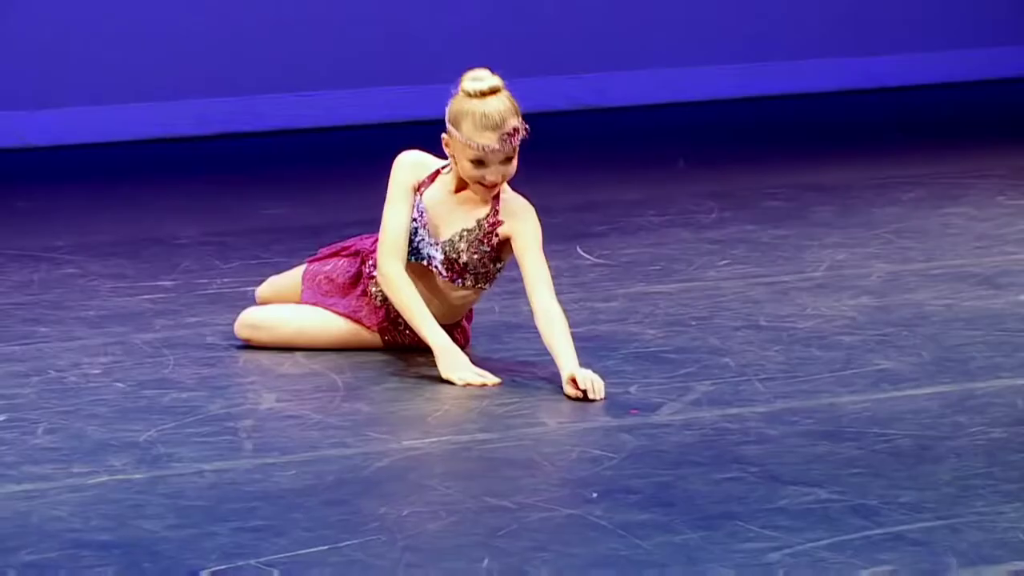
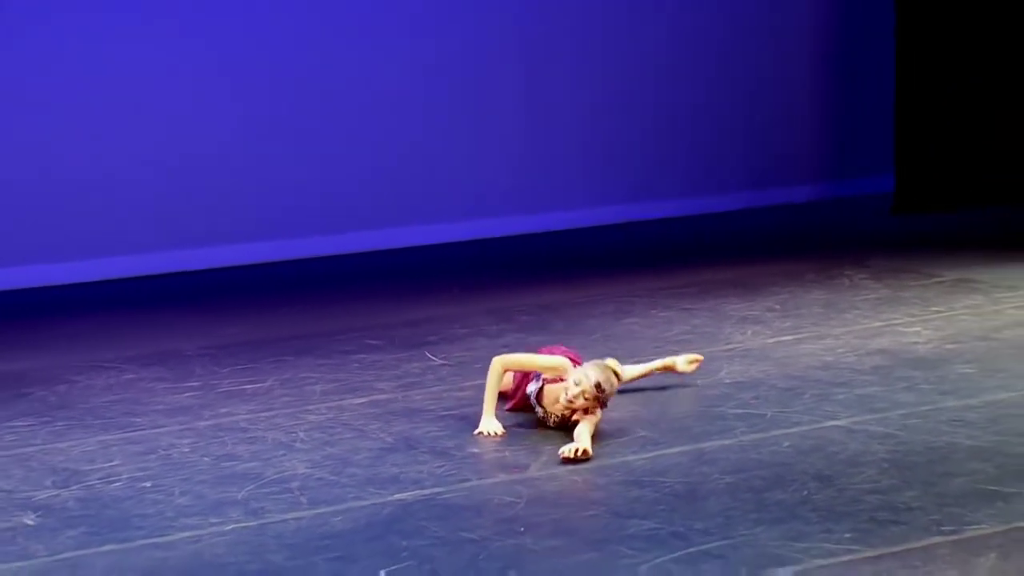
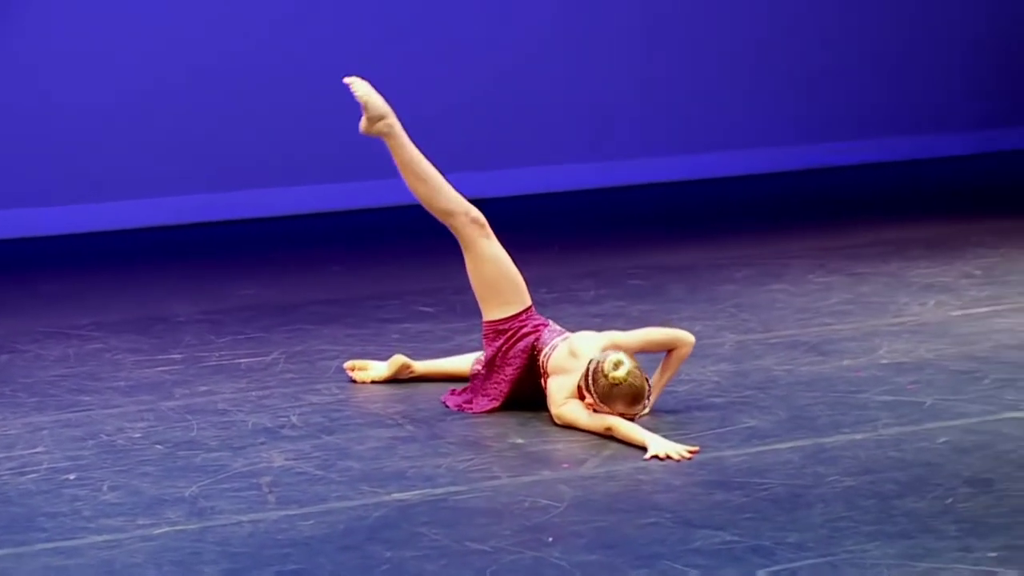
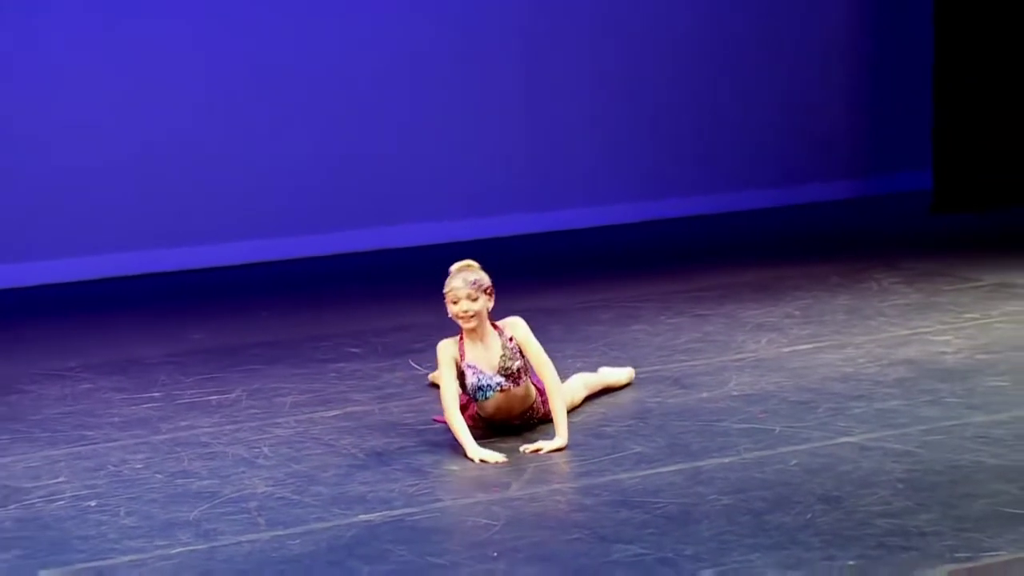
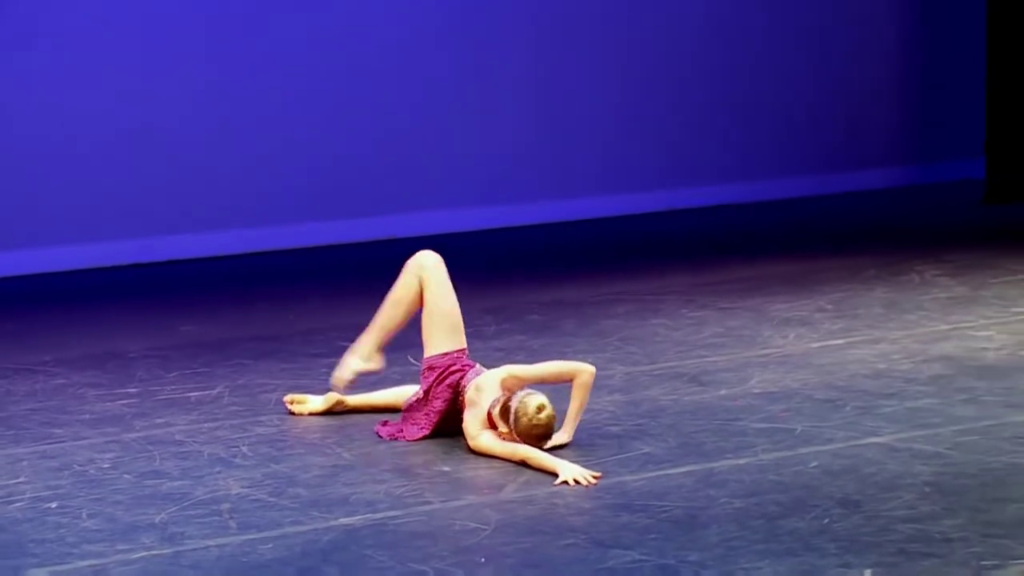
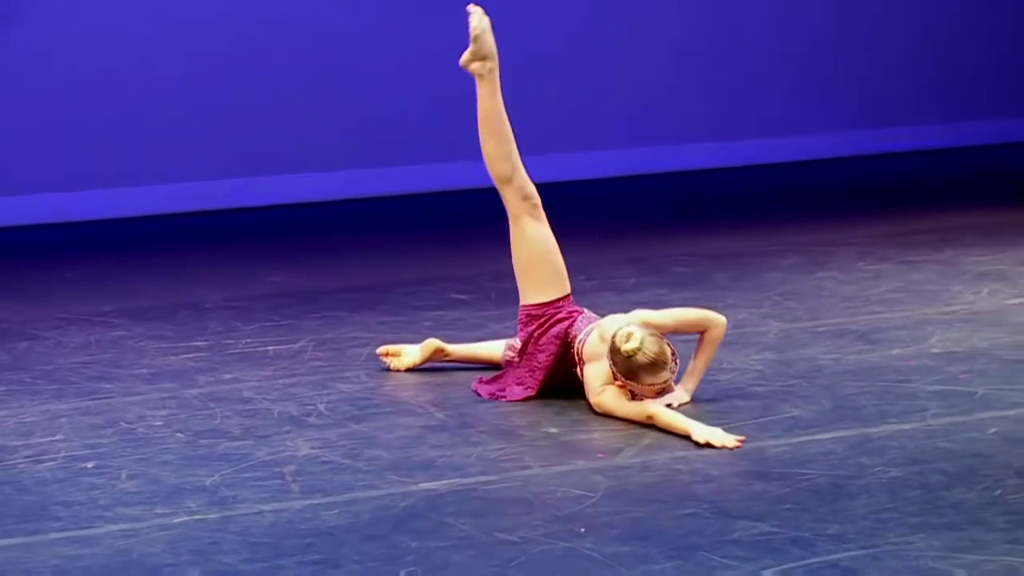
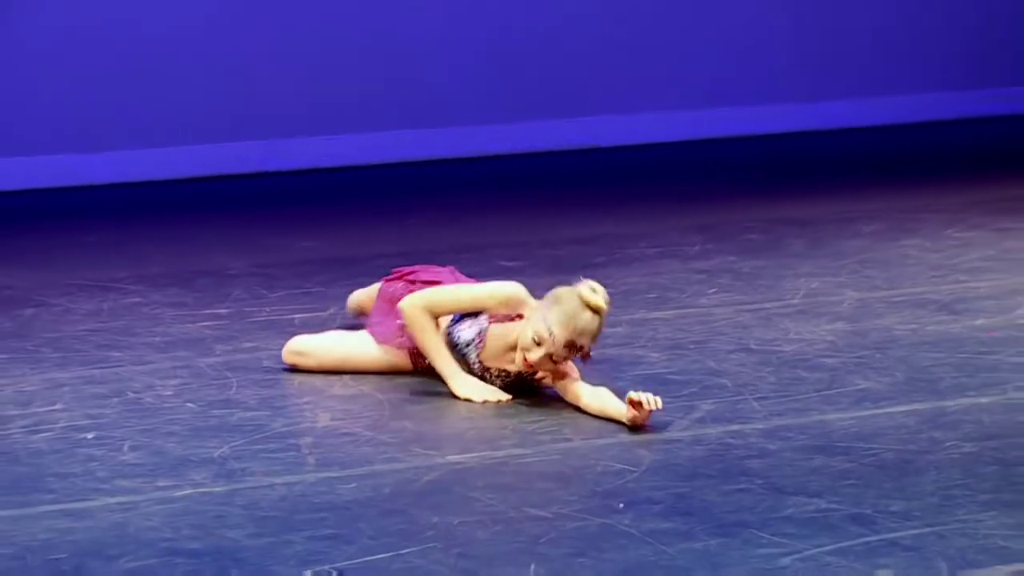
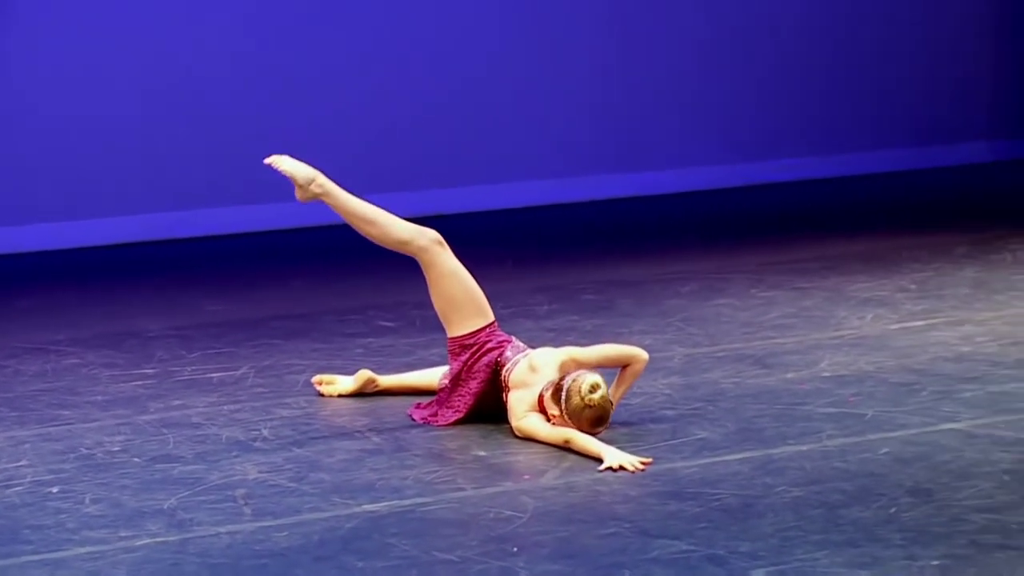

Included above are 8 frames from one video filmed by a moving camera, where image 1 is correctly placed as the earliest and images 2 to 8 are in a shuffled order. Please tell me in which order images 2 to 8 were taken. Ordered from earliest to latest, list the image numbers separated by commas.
7, 6, 3, 8, 5, 4, 2
